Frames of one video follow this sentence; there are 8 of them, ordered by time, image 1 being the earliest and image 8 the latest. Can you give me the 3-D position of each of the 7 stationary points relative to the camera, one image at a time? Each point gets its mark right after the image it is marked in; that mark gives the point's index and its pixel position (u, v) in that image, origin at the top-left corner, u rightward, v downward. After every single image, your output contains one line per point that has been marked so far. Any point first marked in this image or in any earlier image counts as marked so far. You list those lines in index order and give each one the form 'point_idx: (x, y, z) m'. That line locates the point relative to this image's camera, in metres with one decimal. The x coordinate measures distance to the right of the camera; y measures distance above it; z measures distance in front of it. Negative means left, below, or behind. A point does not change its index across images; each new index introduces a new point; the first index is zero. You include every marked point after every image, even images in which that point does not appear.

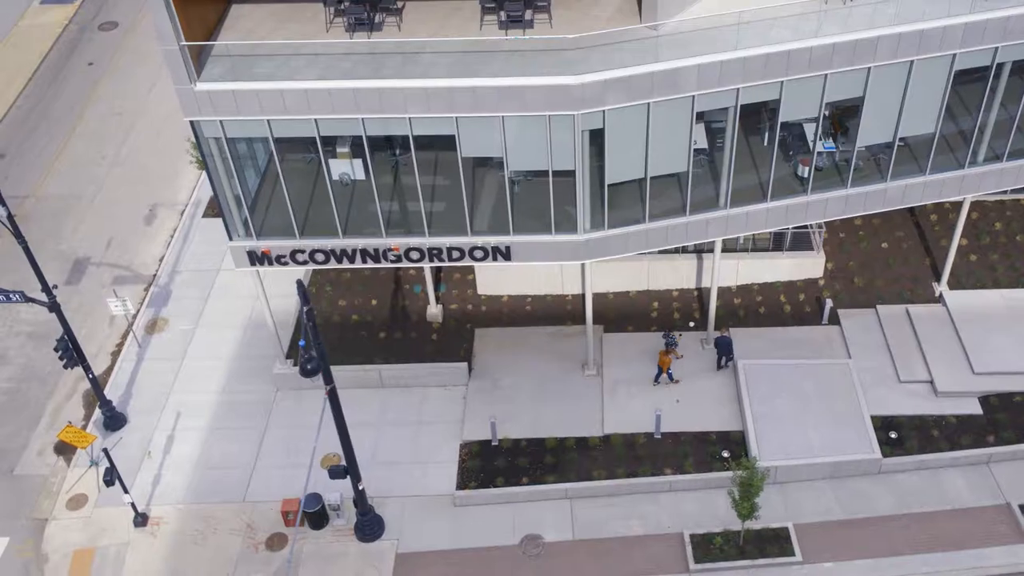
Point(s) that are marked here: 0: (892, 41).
0: (+7.2, +4.7, +19.8) m
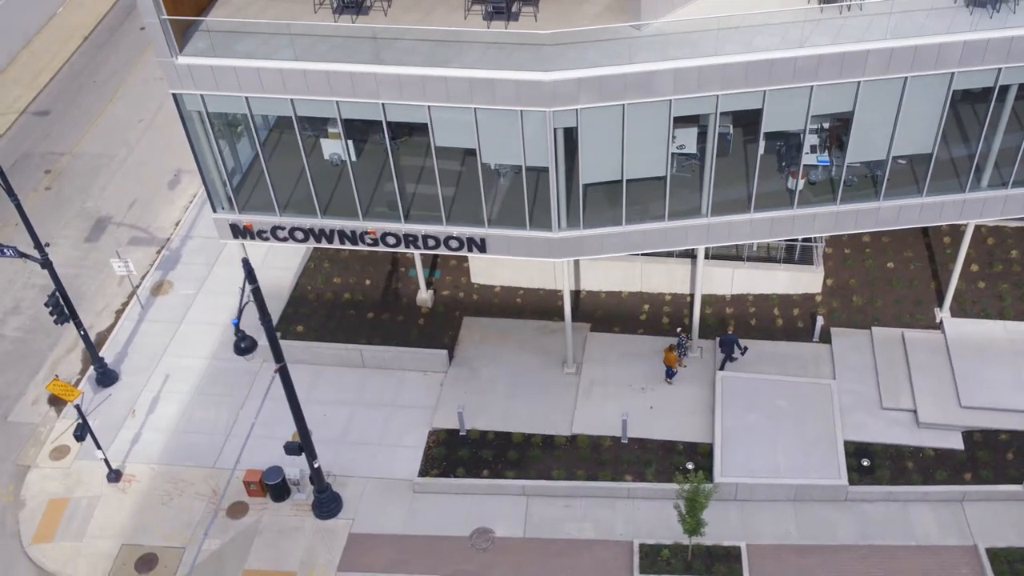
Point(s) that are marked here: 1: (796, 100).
0: (+6.8, +4.3, +19.0) m
1: (+5.4, +3.6, +19.7) m
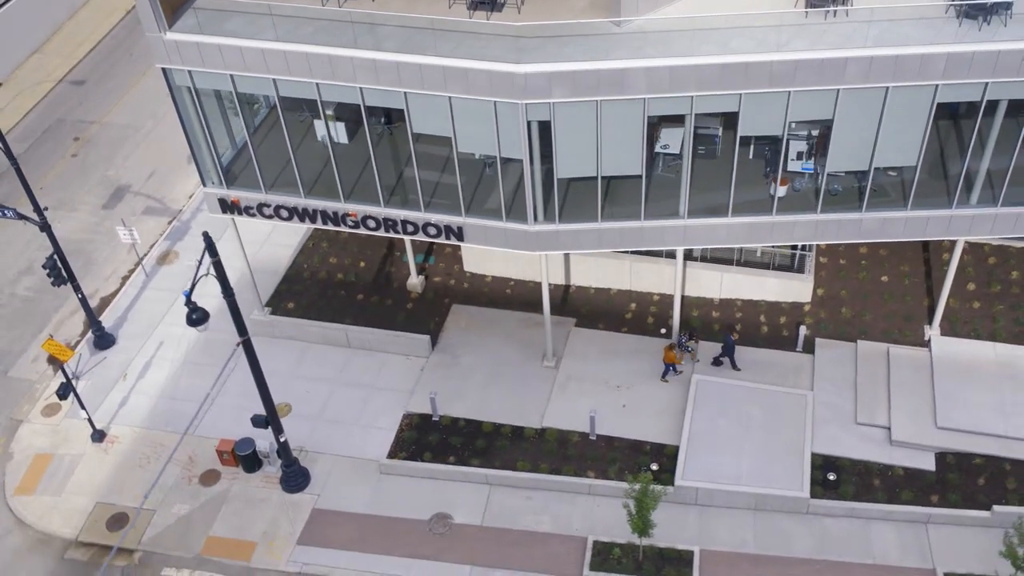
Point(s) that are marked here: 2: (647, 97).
0: (+6.3, +4.0, +18.7) m
1: (+4.9, +3.4, +19.5) m
2: (+2.5, +3.5, +19.2) m
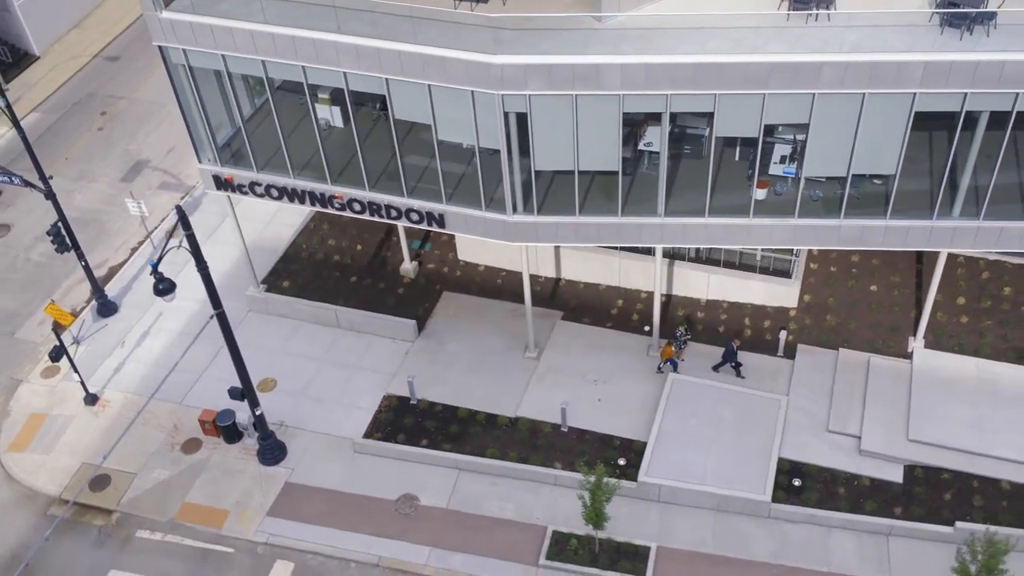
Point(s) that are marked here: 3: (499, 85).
0: (+5.8, +3.9, +18.6) m
1: (+4.4, +3.4, +19.4) m
2: (+2.1, +3.6, +19.4) m
3: (-0.3, +3.8, +19.4) m
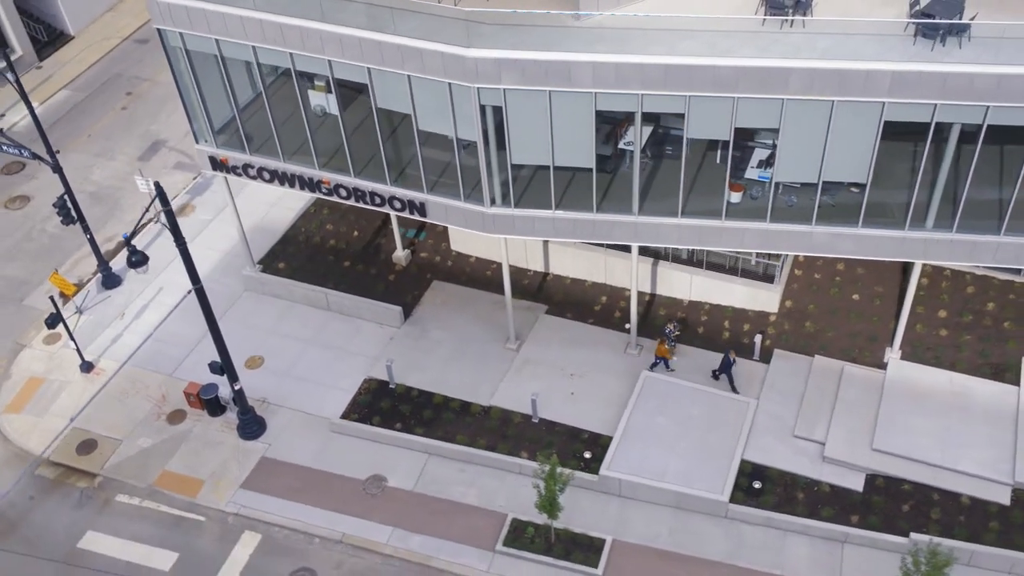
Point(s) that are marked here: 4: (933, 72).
0: (+5.3, +3.8, +18.7) m
1: (+3.9, +3.4, +19.6) m
2: (+1.6, +3.7, +19.7) m
3: (-0.7, +4.0, +19.8) m
4: (+7.4, +3.8, +18.2) m
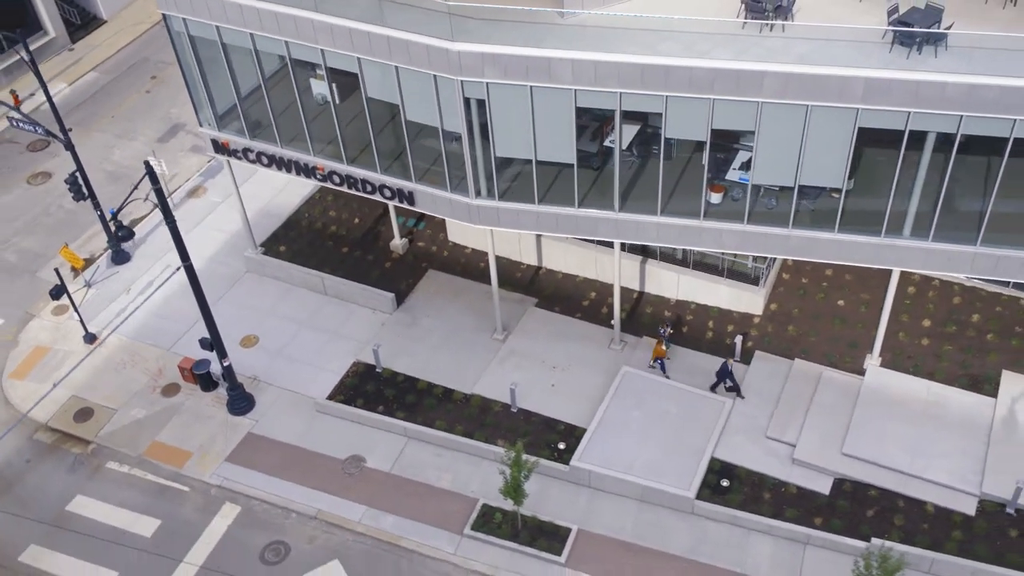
0: (+4.9, +3.8, +18.9) m
1: (+3.5, +3.4, +19.9) m
2: (+1.2, +3.9, +20.0) m
3: (-1.1, +4.2, +20.3) m
4: (+7.0, +3.7, +18.3) m
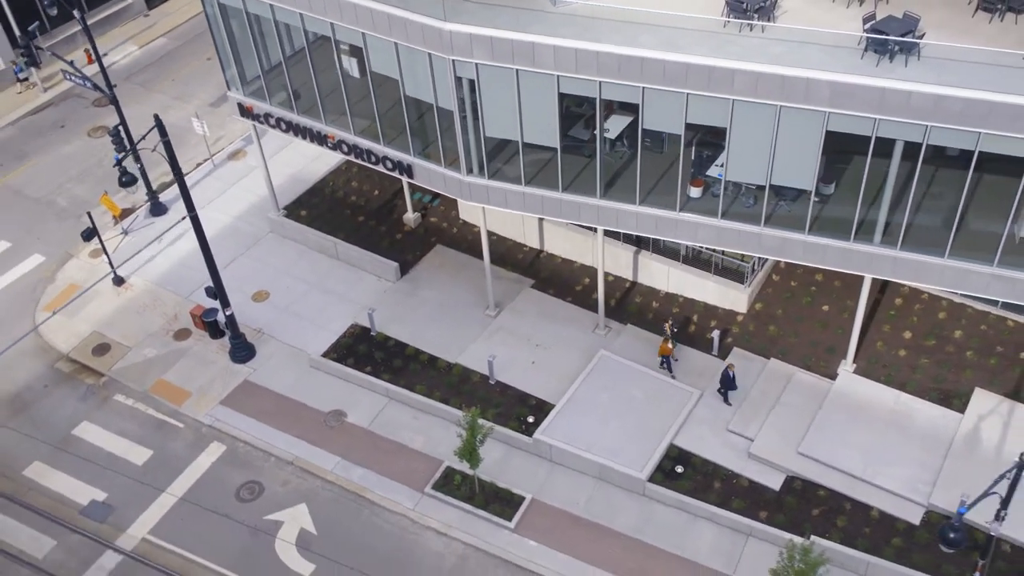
0: (+4.5, +3.9, +19.3) m
1: (+3.2, +3.6, +20.5) m
2: (+0.9, +4.3, +20.8) m
3: (-1.3, +4.9, +21.3) m
4: (+6.5, +3.6, +18.6) m
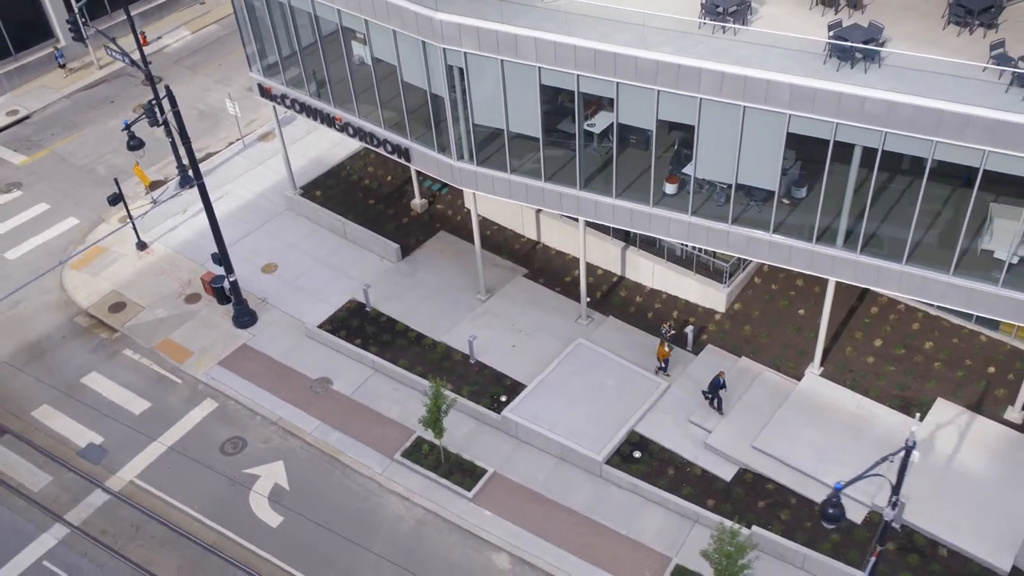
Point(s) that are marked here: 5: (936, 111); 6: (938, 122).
0: (+4.0, +4.1, +20.1) m
1: (+2.8, +3.9, +21.3) m
2: (+0.6, +4.7, +21.9) m
3: (-1.6, +5.4, +22.4) m
4: (+5.9, +3.7, +19.2) m
5: (+7.6, +3.2, +18.4) m
6: (+7.6, +3.0, +18.6) m
